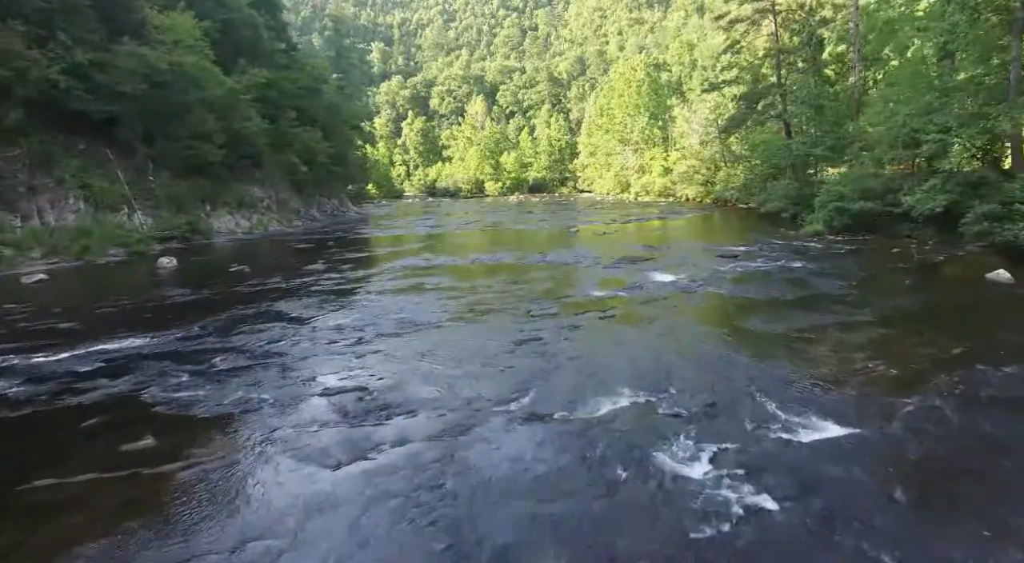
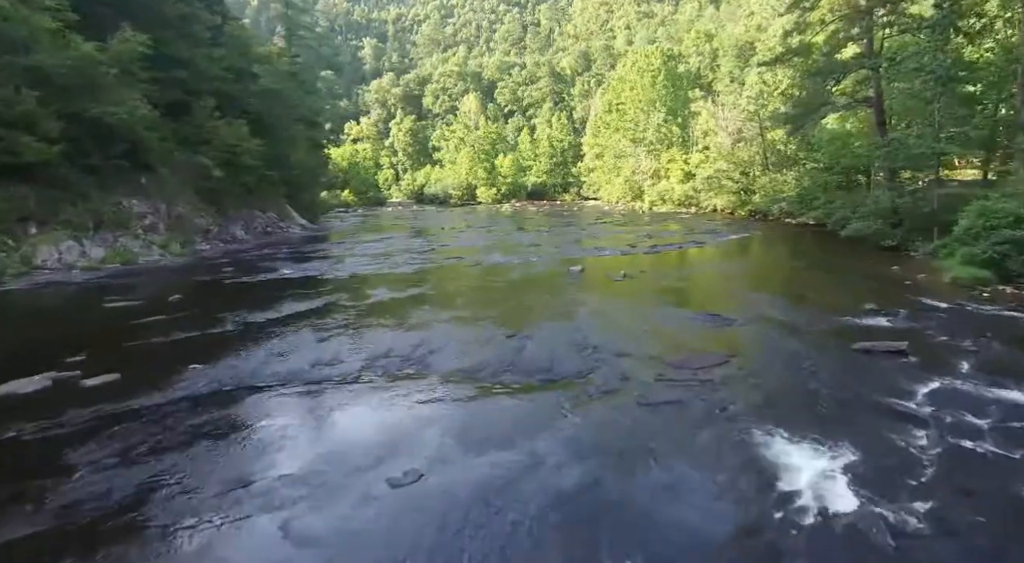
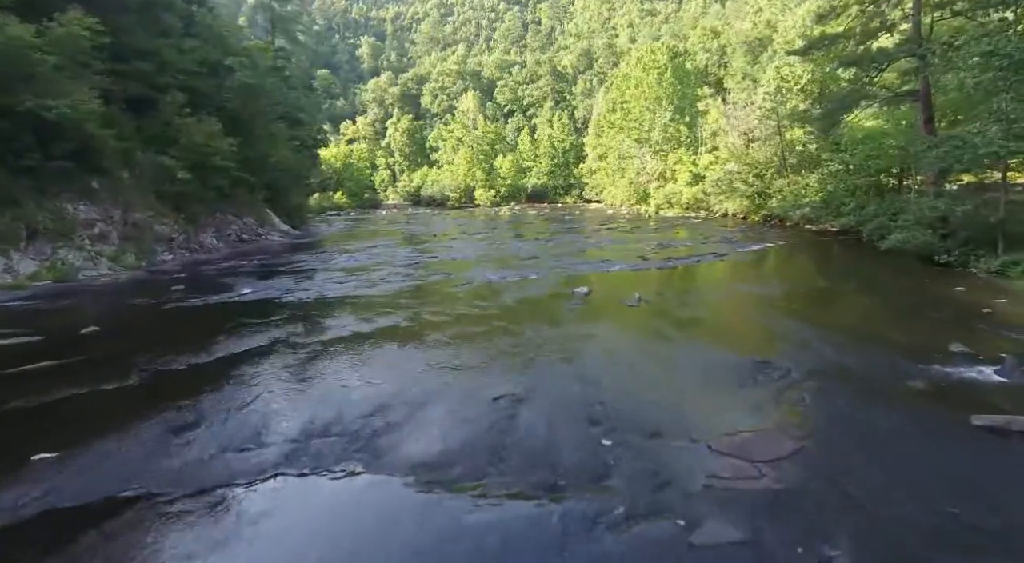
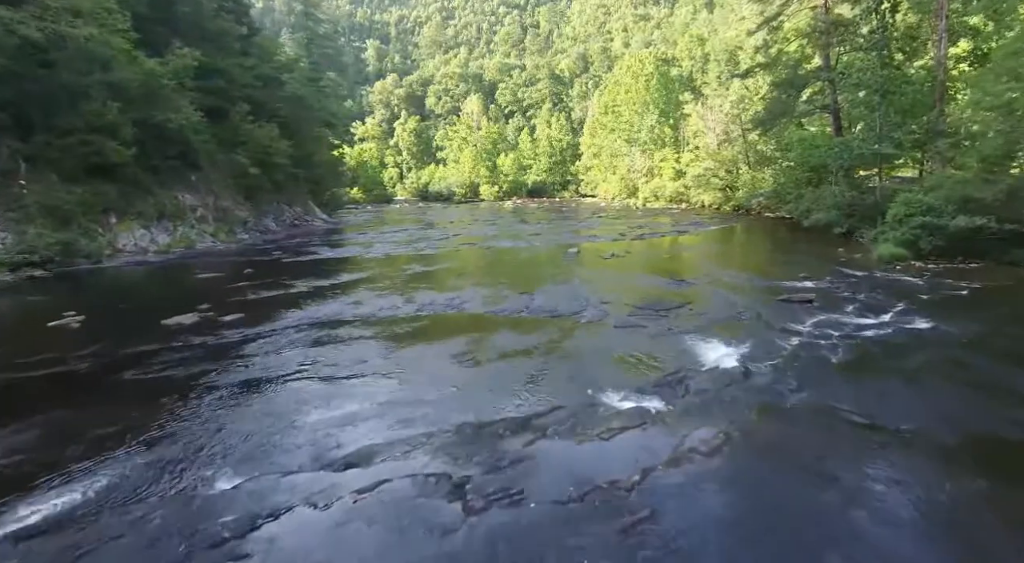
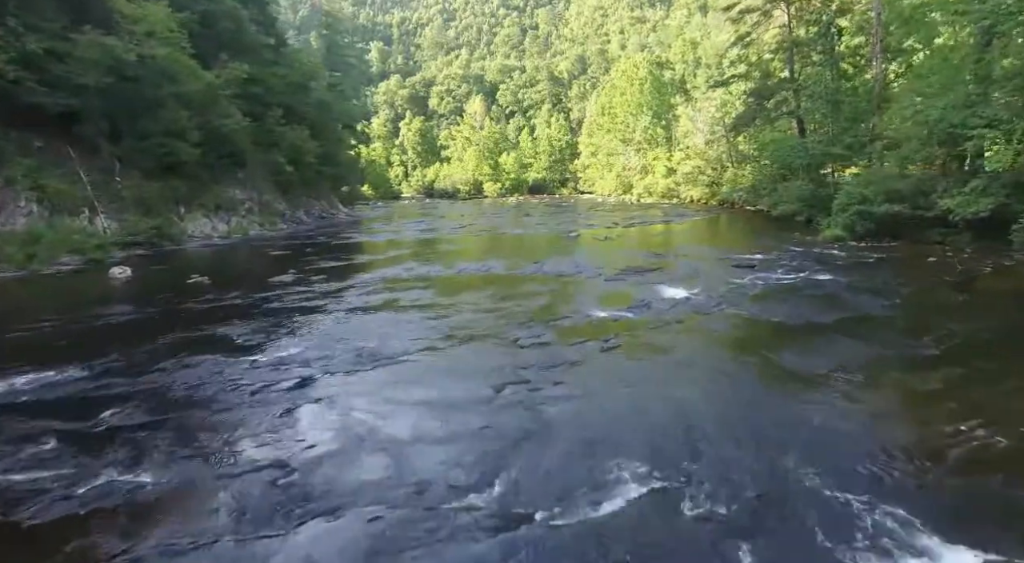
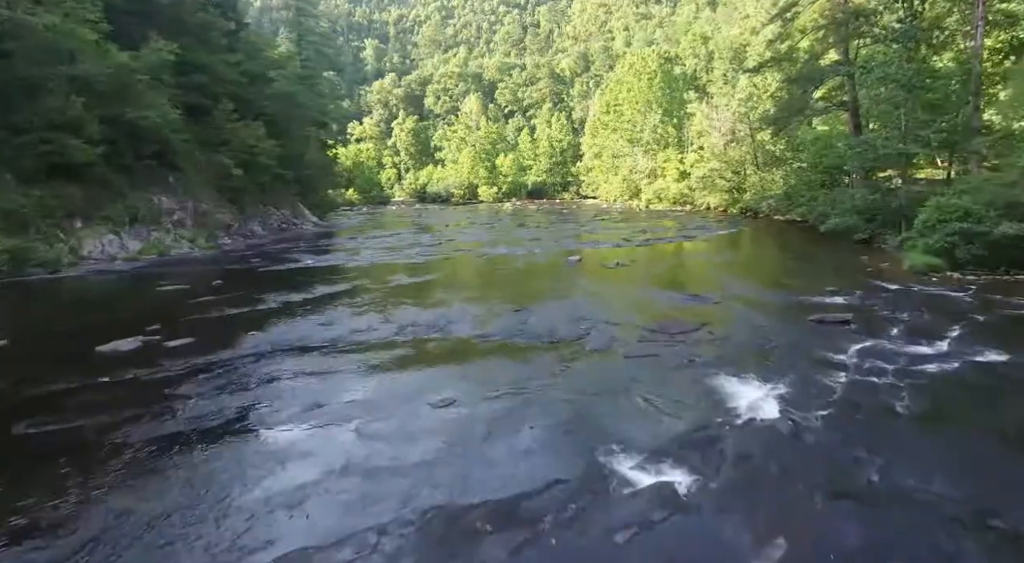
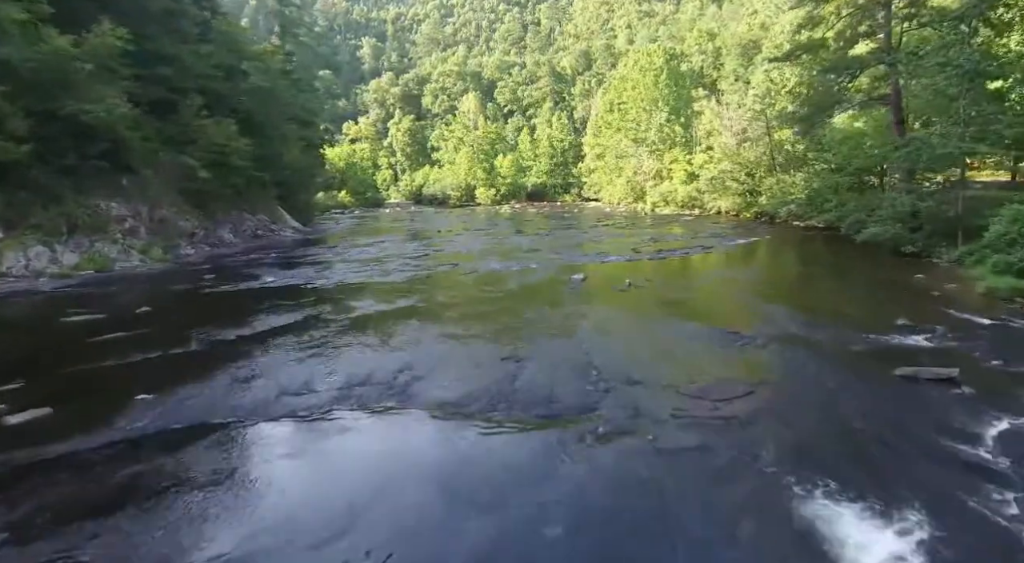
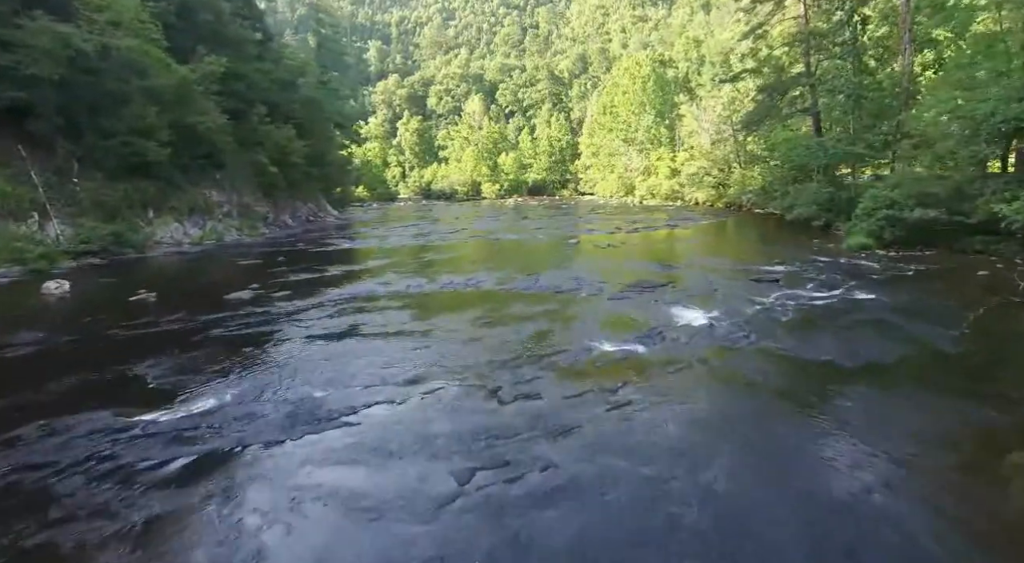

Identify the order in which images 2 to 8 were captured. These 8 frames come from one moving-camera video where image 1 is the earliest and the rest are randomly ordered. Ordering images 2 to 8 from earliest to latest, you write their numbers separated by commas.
5, 8, 4, 6, 2, 7, 3
